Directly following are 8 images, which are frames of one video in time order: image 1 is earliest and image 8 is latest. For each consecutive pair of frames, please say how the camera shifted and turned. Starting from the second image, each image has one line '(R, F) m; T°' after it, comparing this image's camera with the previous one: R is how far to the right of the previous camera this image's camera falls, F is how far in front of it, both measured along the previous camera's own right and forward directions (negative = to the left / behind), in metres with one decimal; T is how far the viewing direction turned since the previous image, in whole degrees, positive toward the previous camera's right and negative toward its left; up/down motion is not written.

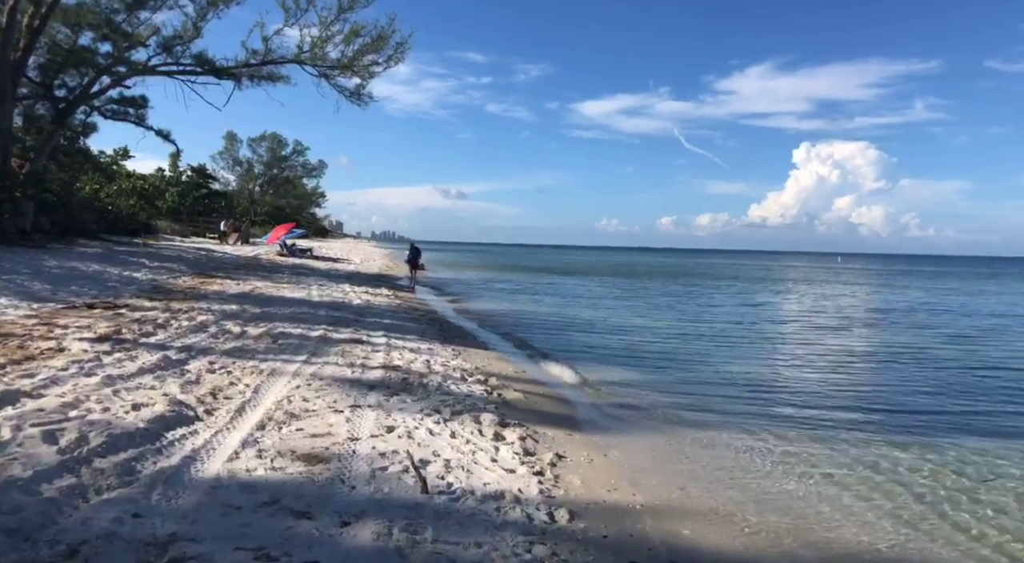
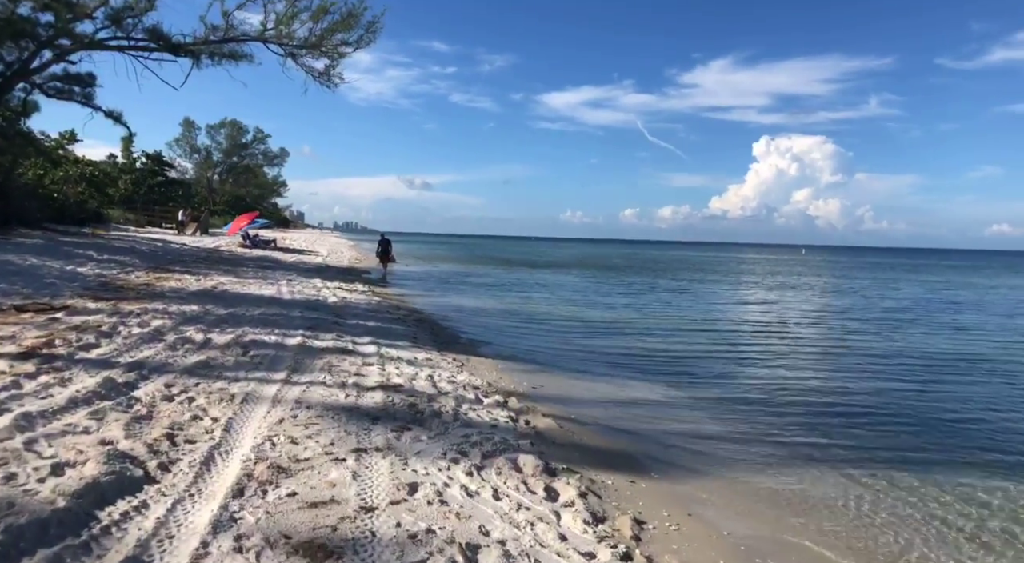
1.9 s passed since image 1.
(-0.7, +1.6) m; +3°
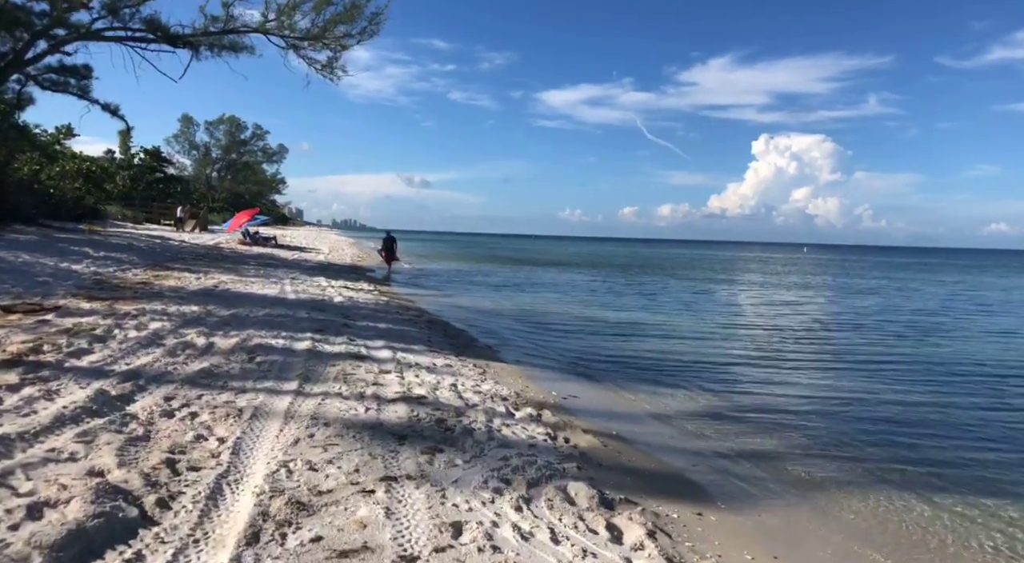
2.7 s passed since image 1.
(-0.4, +0.7) m; 0°
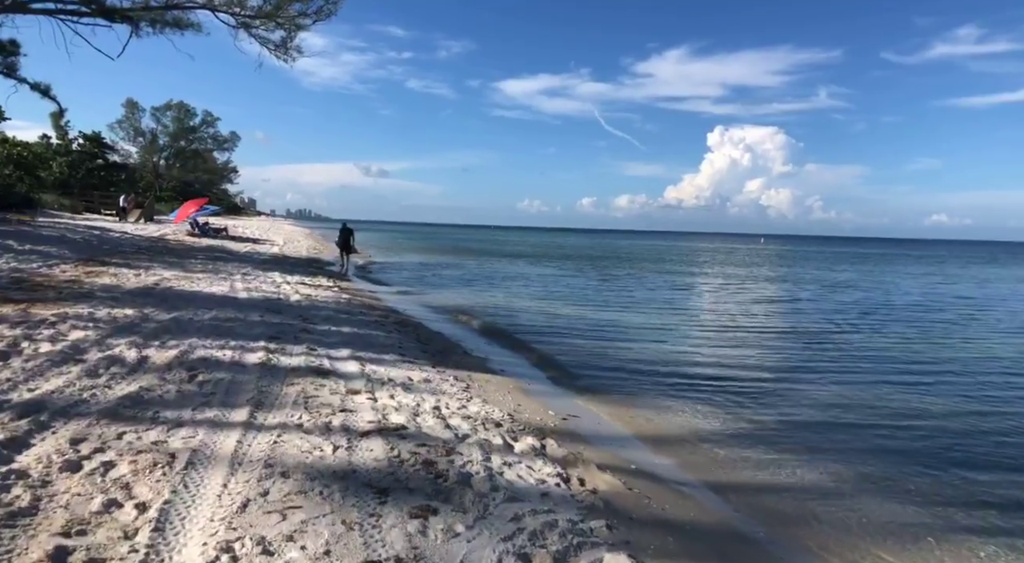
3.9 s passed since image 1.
(-0.4, +1.2) m; +4°
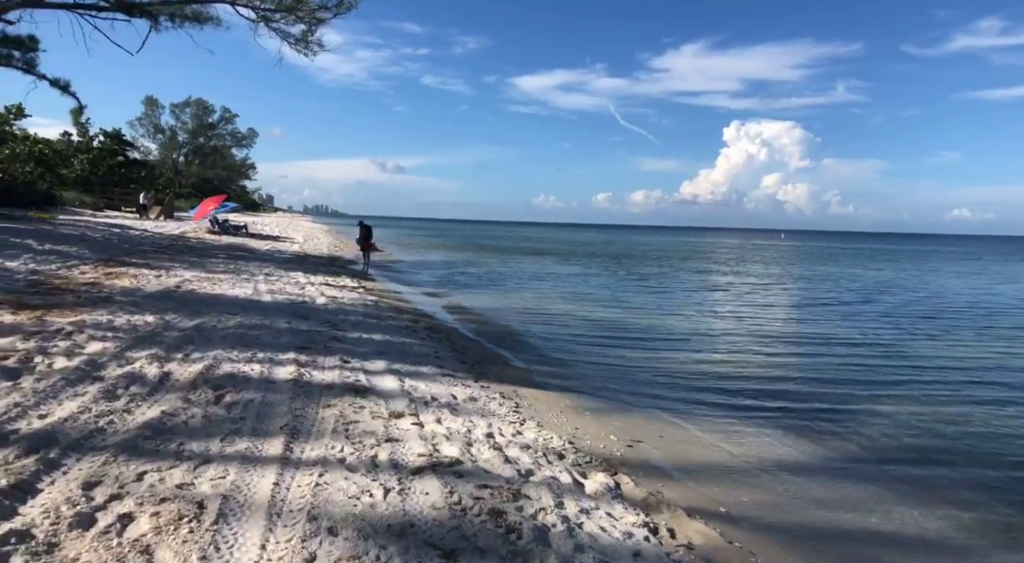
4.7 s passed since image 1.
(-0.5, +0.8) m; -1°
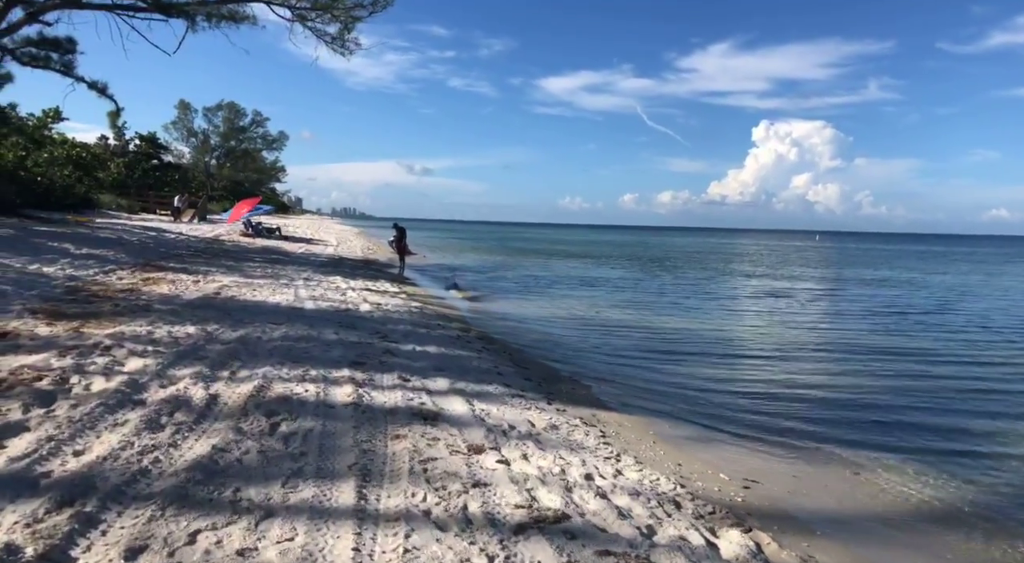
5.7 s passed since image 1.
(-0.7, +0.9) m; -2°
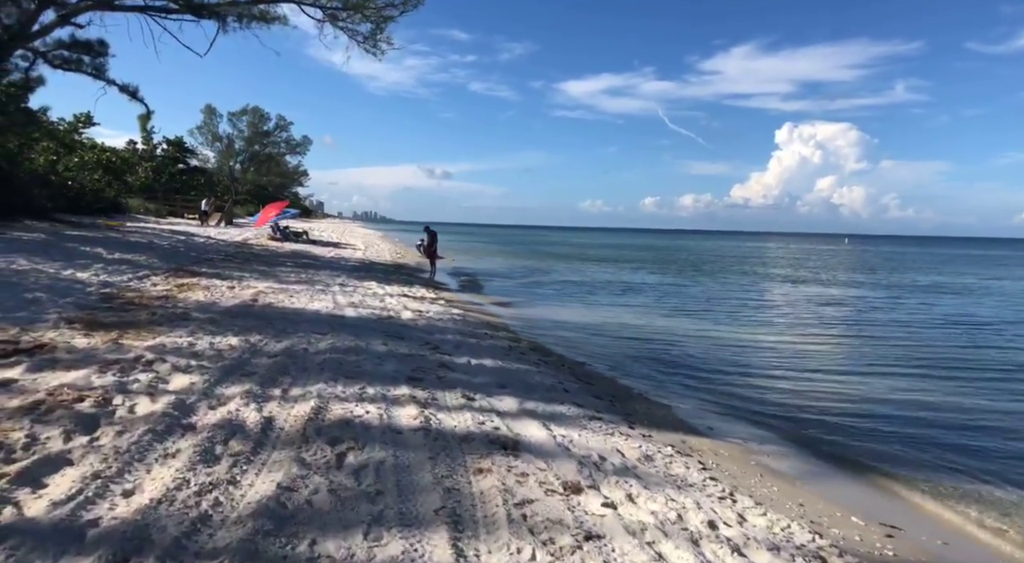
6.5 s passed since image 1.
(-0.7, +0.7) m; -2°
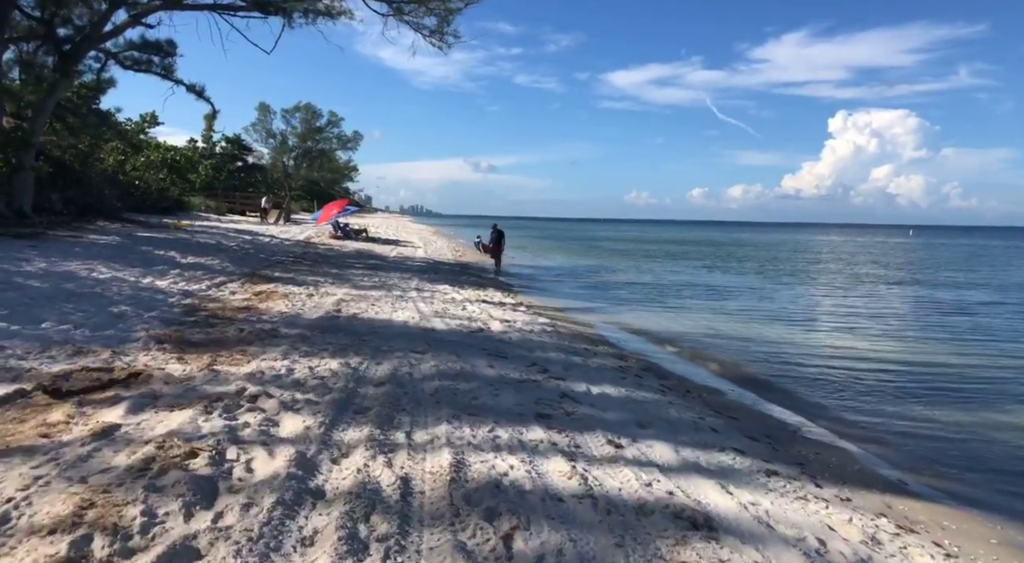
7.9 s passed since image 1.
(-1.1, +1.0) m; -4°
